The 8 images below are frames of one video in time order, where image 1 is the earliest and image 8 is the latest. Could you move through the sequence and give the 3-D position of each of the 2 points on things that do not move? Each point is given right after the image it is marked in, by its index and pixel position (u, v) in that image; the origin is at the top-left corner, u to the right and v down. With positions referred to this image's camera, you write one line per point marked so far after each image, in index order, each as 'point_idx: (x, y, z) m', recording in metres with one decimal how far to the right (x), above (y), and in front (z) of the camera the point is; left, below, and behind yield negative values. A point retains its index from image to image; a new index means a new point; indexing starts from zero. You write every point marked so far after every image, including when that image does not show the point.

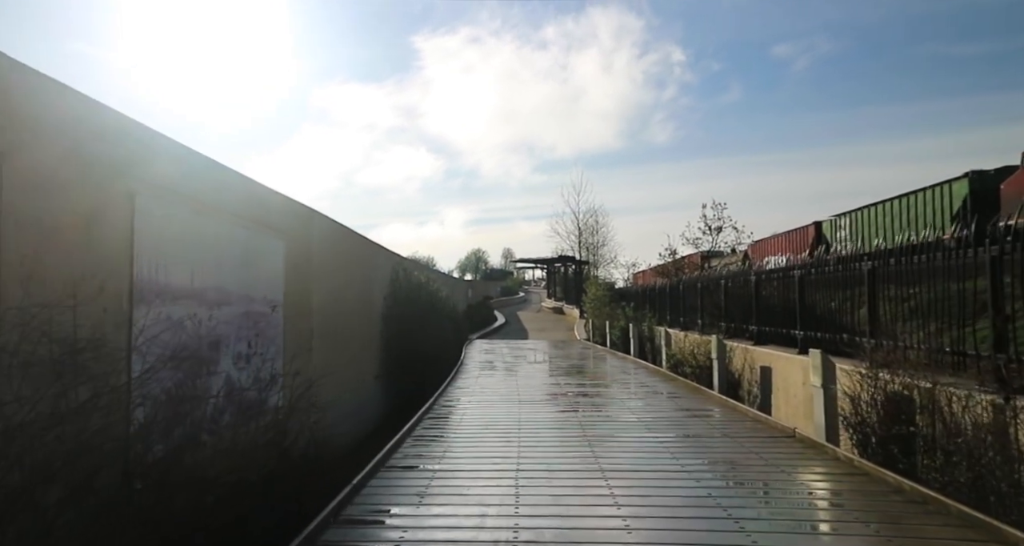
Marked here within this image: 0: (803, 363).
0: (+2.9, -0.9, +5.6) m
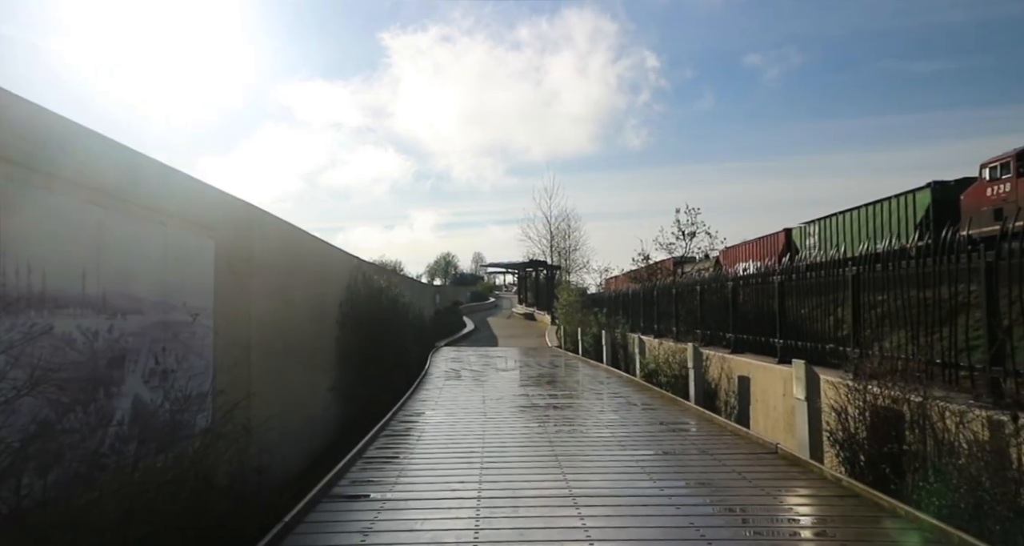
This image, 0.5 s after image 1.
0: (+2.5, -0.9, +5.3) m
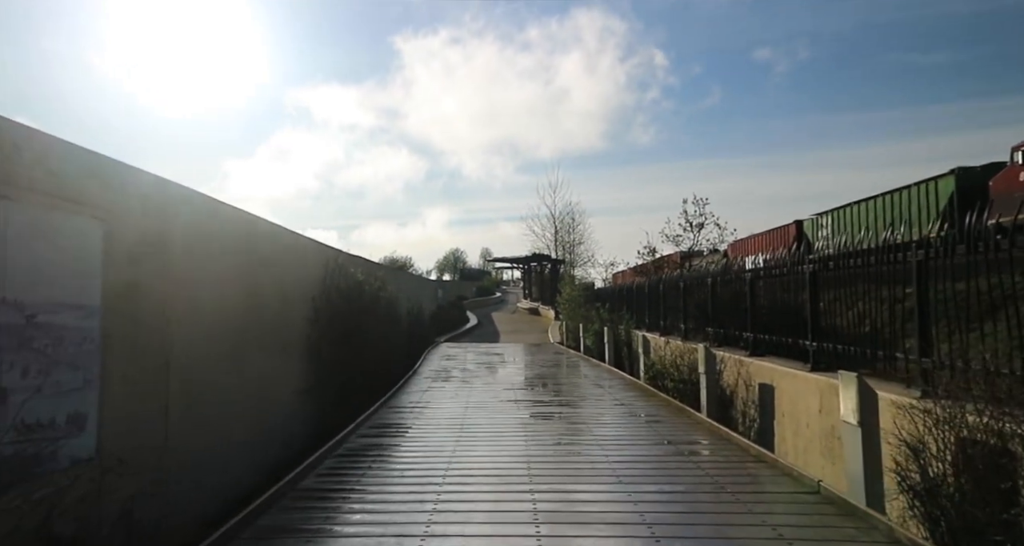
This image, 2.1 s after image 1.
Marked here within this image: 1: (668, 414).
0: (+2.4, -0.8, +4.3) m
1: (+1.8, -1.7, +6.7) m
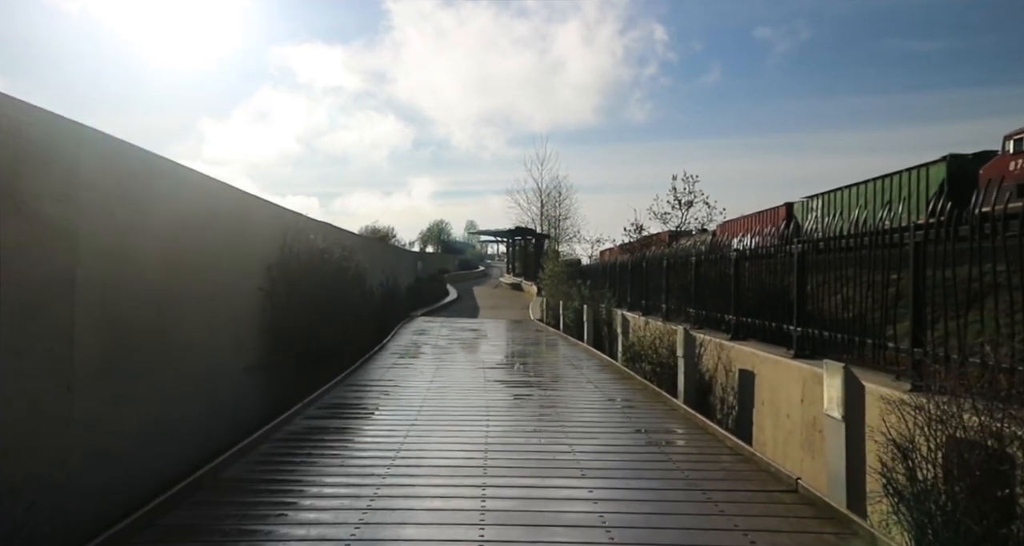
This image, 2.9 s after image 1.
0: (+2.1, -0.7, +4.0) m
1: (+1.4, -1.4, +6.5) m
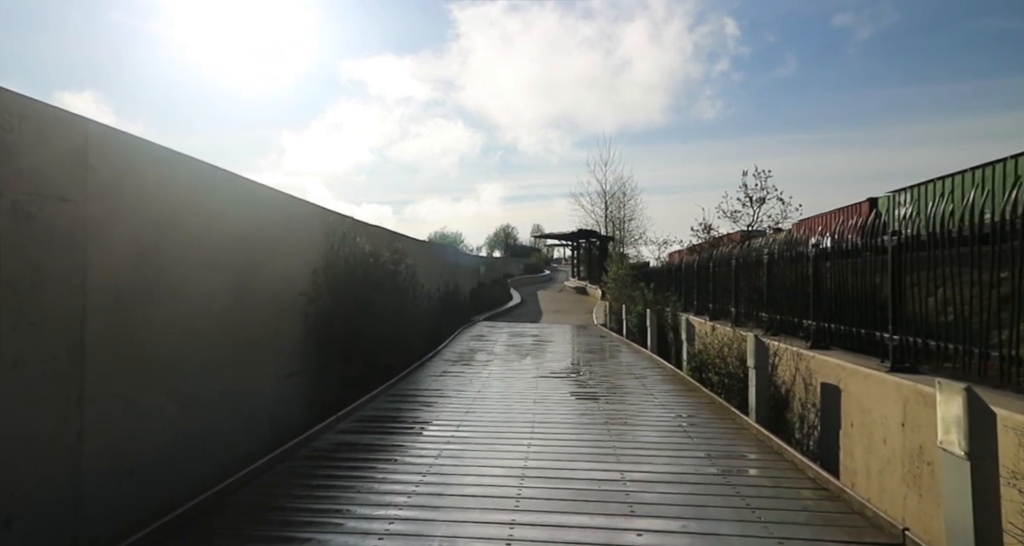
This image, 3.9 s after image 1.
0: (+2.3, -0.7, +3.3) m
1: (+2.0, -1.4, +5.8) m
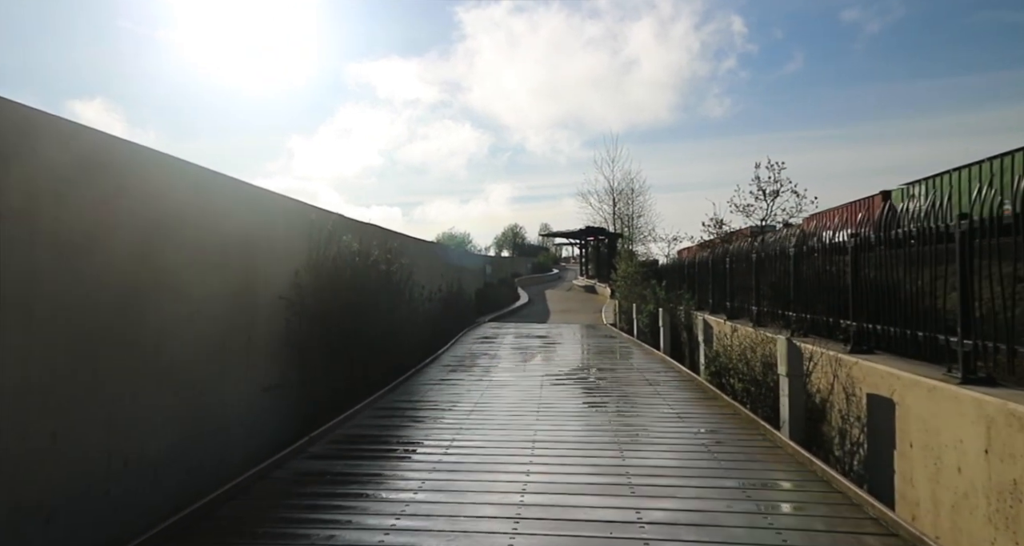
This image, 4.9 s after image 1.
0: (+2.3, -0.6, +2.7) m
1: (+2.0, -1.4, +5.2) m
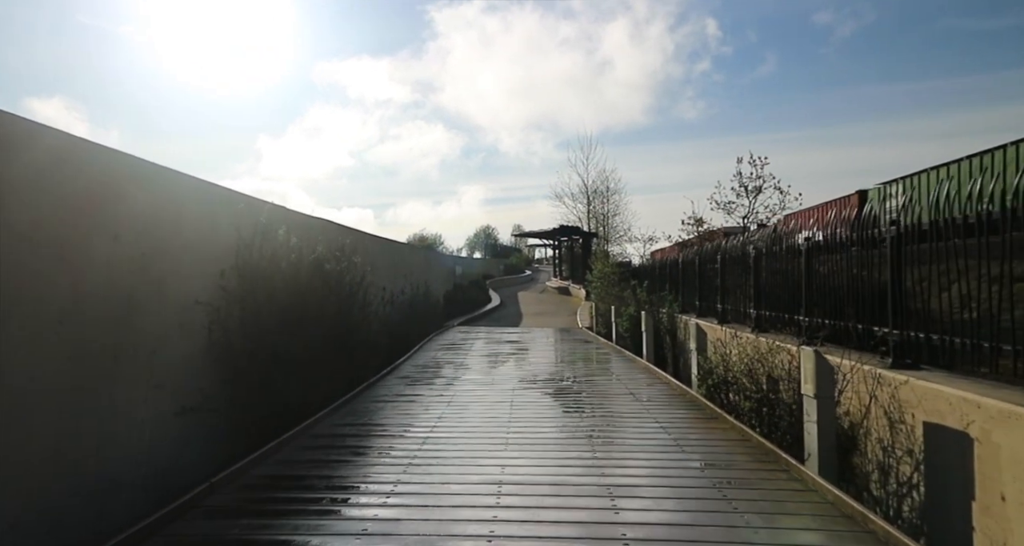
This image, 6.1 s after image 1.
0: (+2.1, -0.6, +1.8) m
1: (+1.7, -1.4, +4.3) m
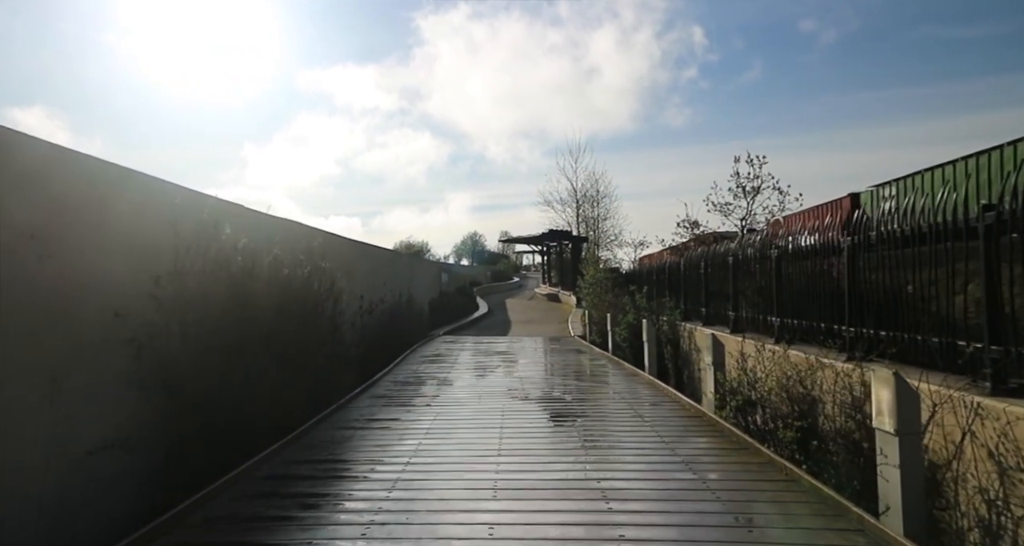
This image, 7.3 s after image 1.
0: (+2.1, -0.6, +1.0) m
1: (+1.7, -1.4, +3.5) m
